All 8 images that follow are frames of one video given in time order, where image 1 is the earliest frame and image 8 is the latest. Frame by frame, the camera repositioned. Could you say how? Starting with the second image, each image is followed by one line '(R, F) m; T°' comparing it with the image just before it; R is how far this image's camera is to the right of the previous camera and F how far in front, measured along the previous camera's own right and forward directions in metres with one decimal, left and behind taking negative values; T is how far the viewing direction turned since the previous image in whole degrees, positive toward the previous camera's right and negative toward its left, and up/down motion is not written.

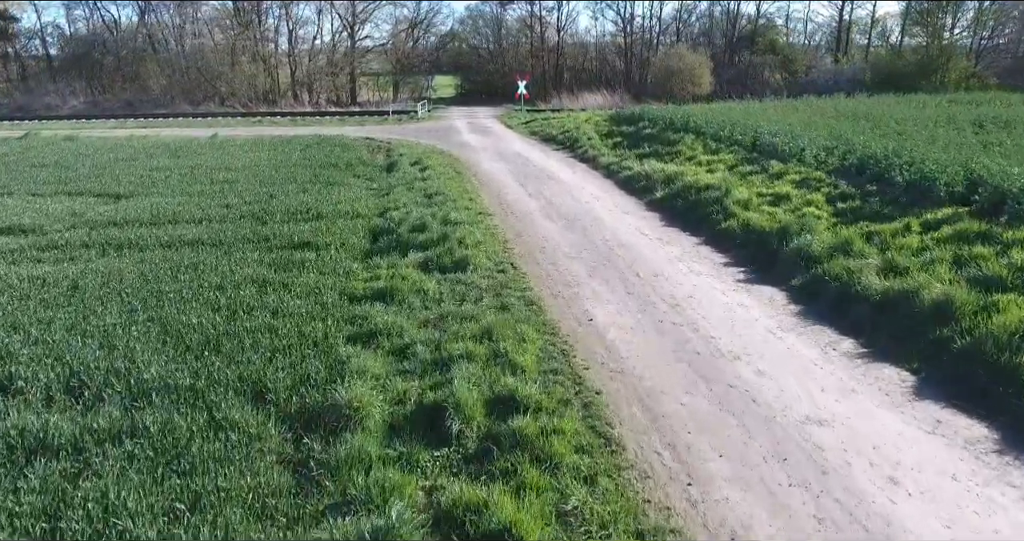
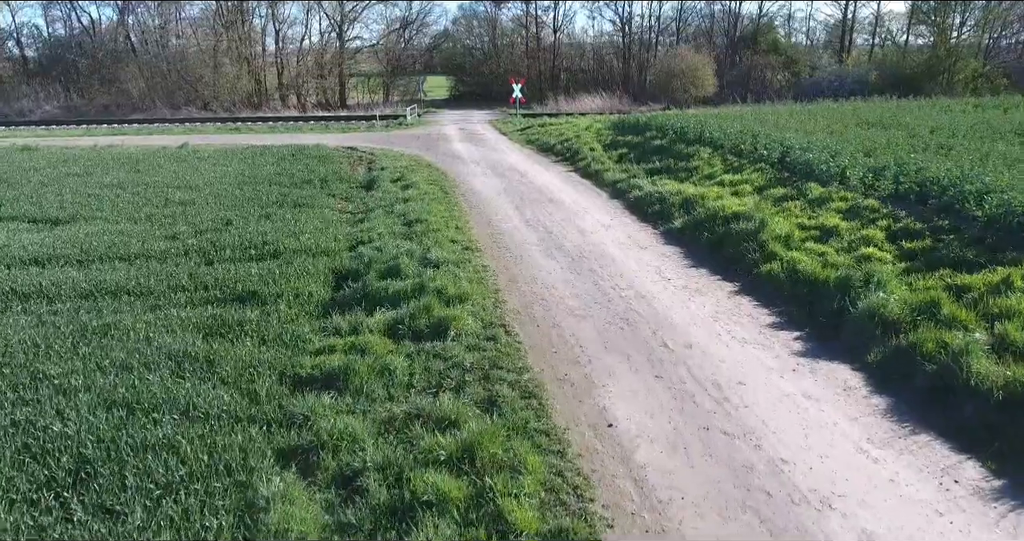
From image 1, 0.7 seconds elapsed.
(0.0, +1.8) m; 0°
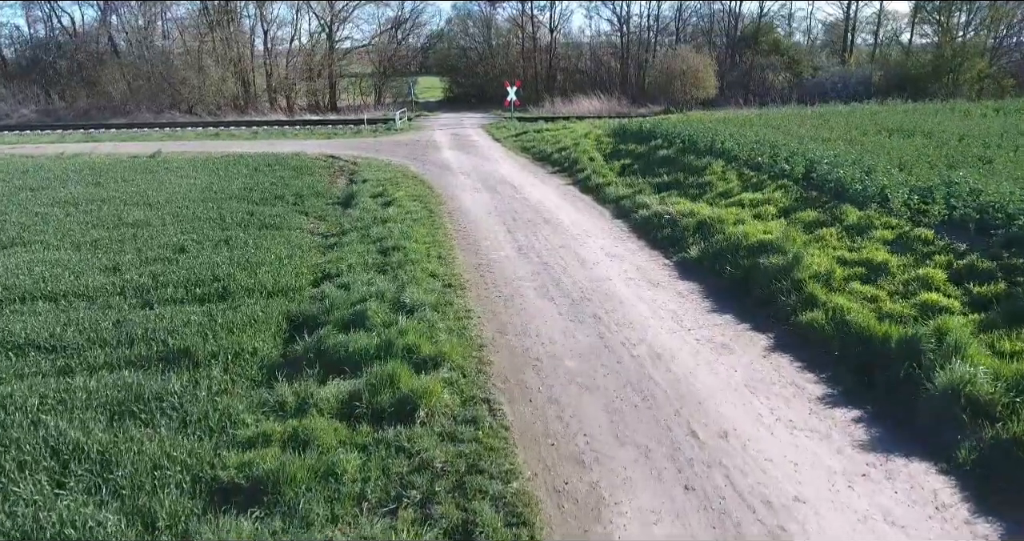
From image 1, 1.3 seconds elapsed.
(+0.1, +1.4) m; 0°
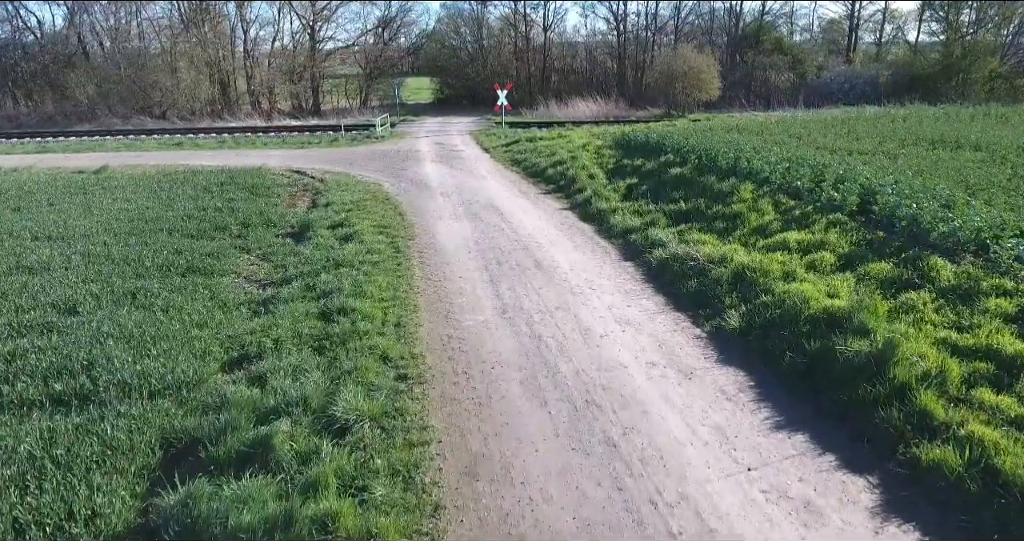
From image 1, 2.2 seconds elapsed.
(+0.2, +2.2) m; 0°
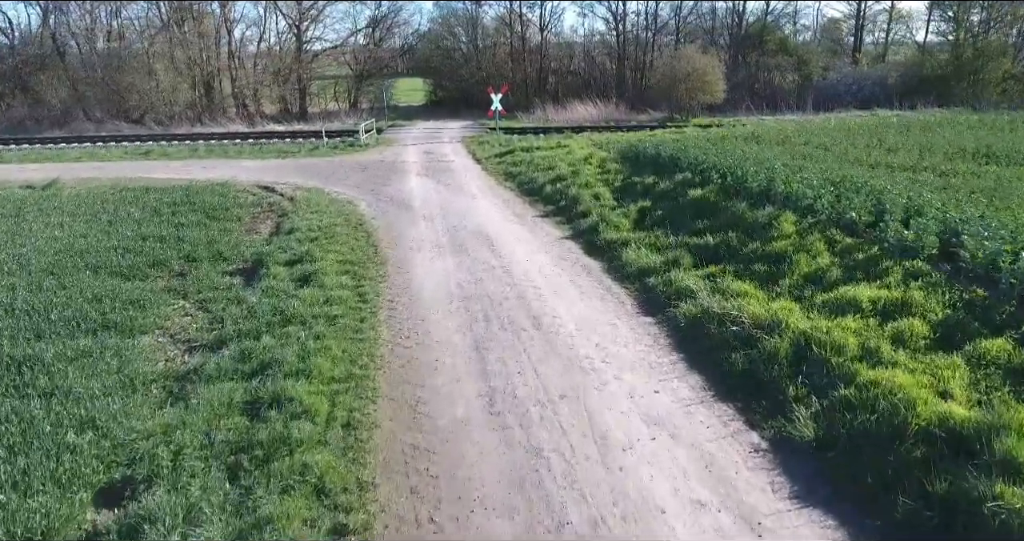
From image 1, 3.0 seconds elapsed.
(+0.1, +1.8) m; 0°
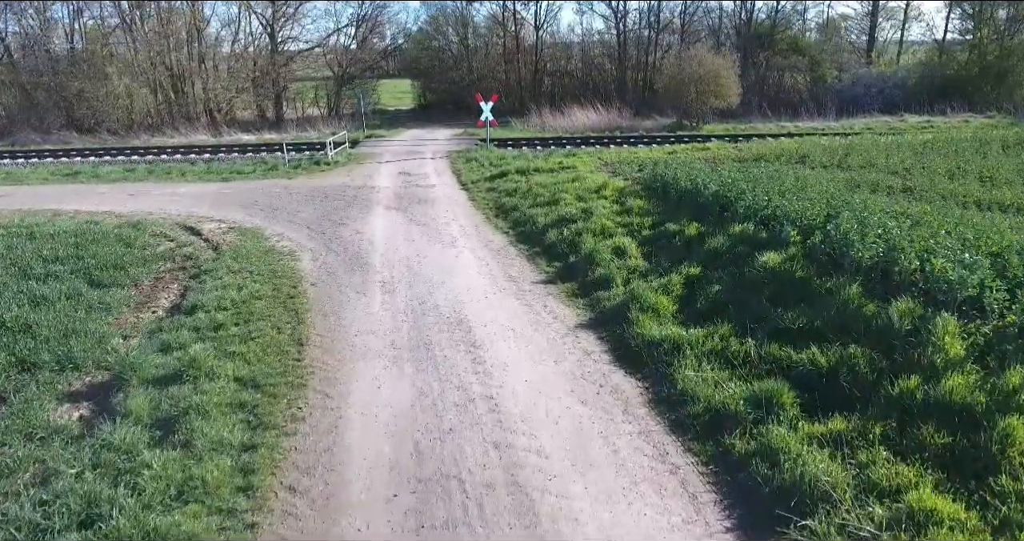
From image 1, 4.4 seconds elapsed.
(+0.1, +3.3) m; 0°
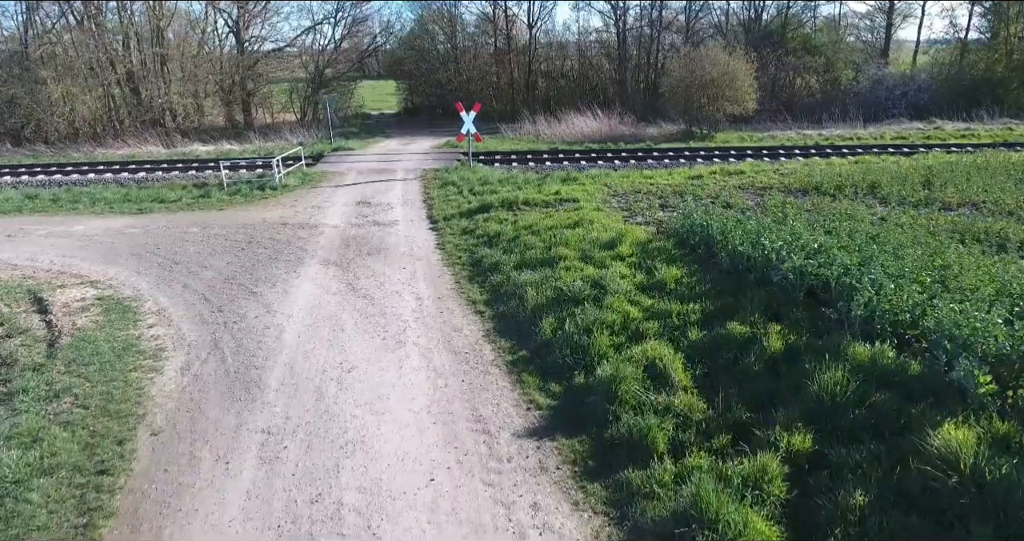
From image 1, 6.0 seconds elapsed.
(+0.2, +3.5) m; 0°
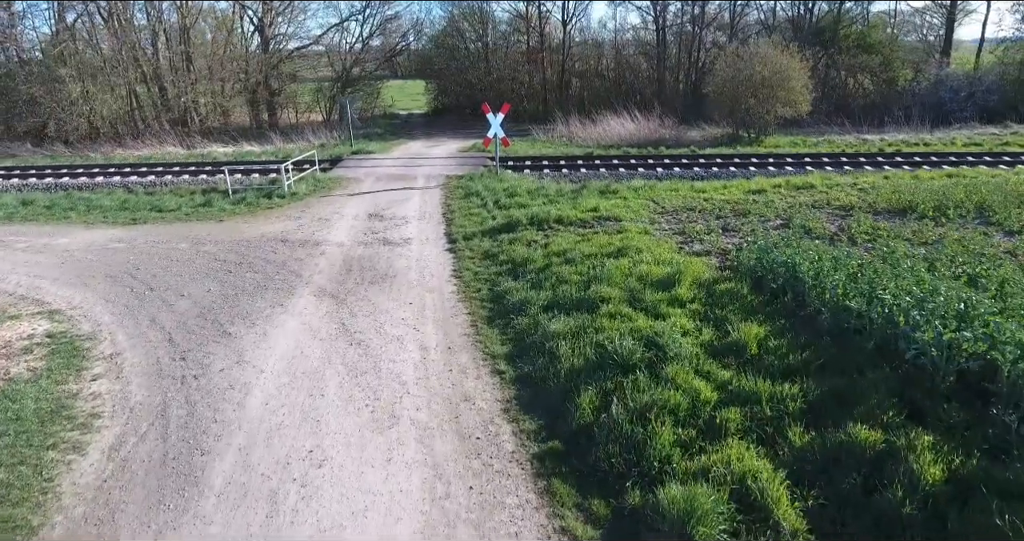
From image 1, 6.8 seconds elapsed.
(0.0, +1.7) m; -3°
